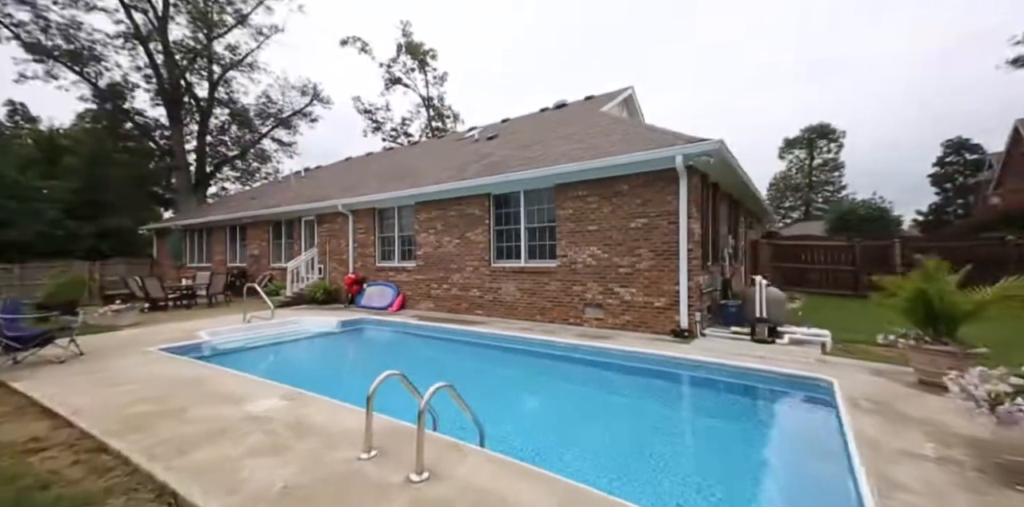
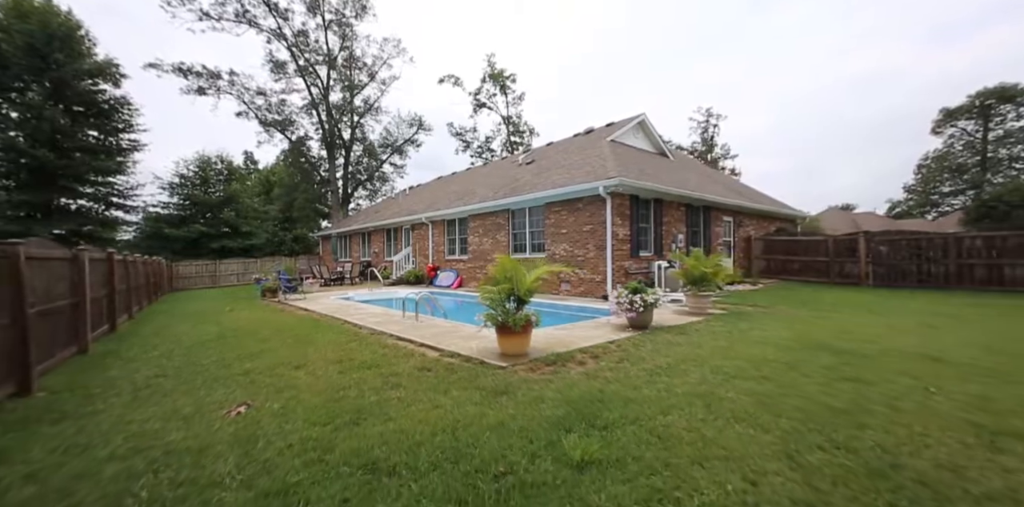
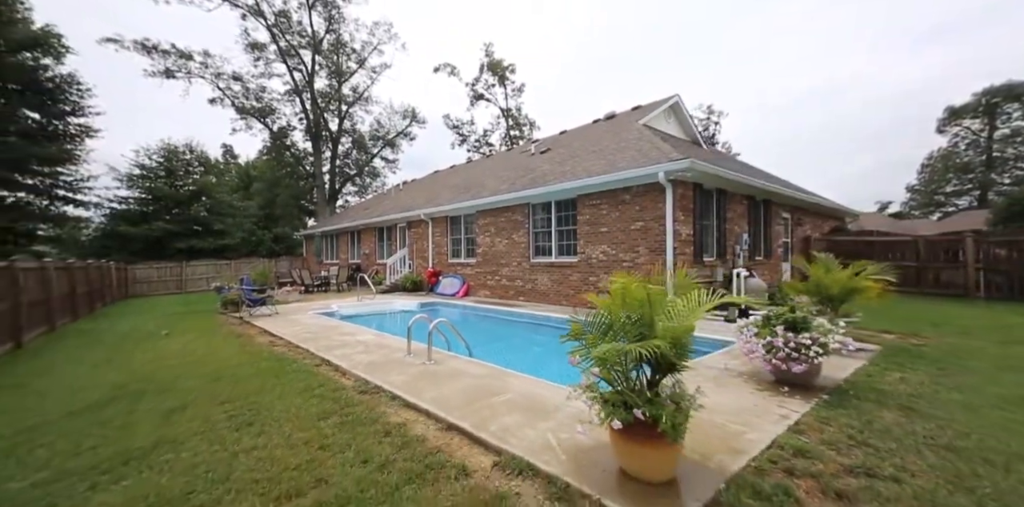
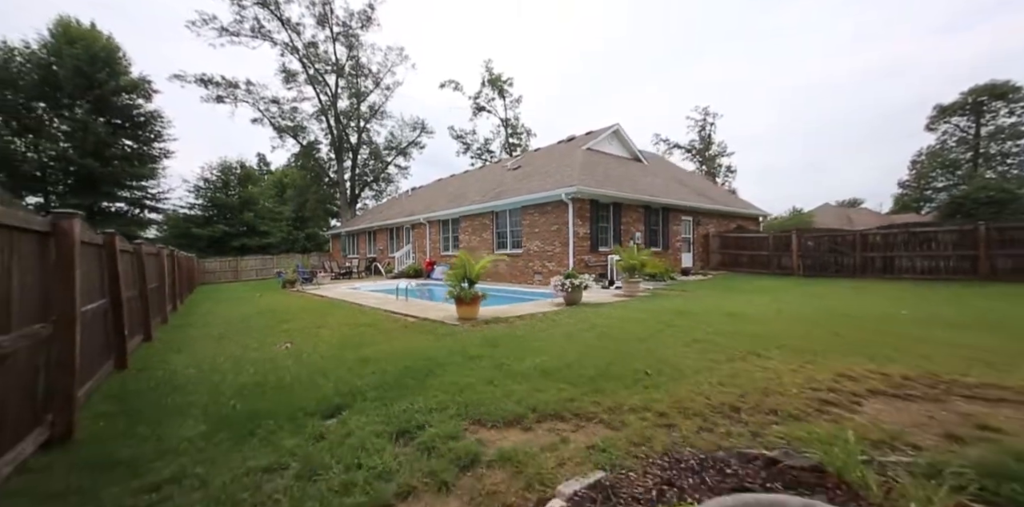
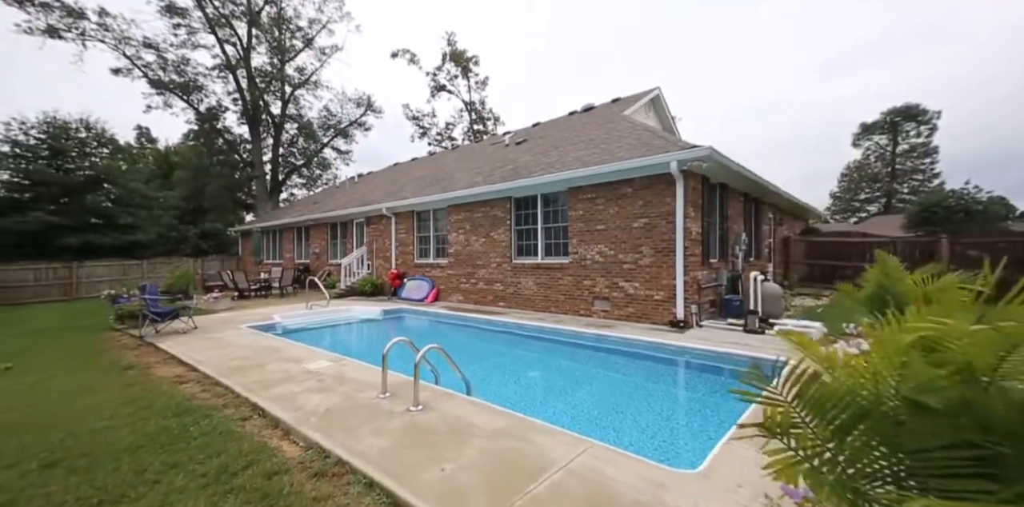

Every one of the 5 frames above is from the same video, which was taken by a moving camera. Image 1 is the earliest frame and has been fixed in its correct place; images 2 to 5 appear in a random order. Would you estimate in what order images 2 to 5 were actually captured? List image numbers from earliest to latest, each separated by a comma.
5, 3, 2, 4
